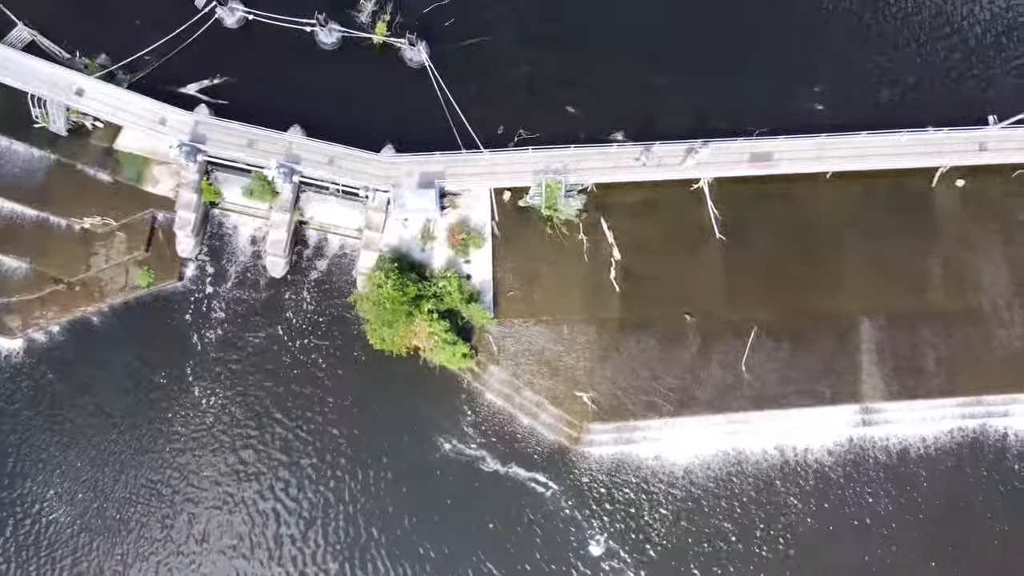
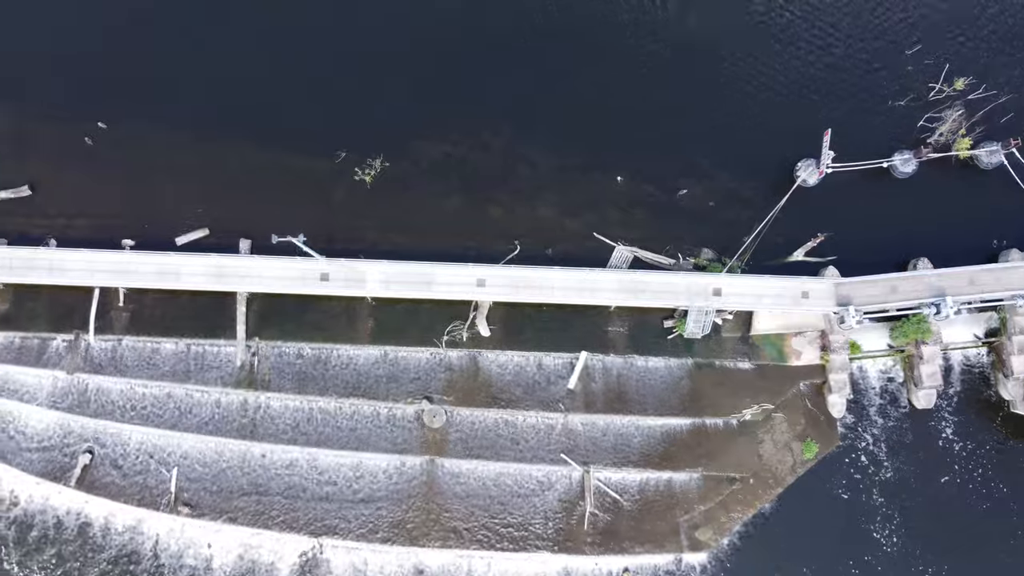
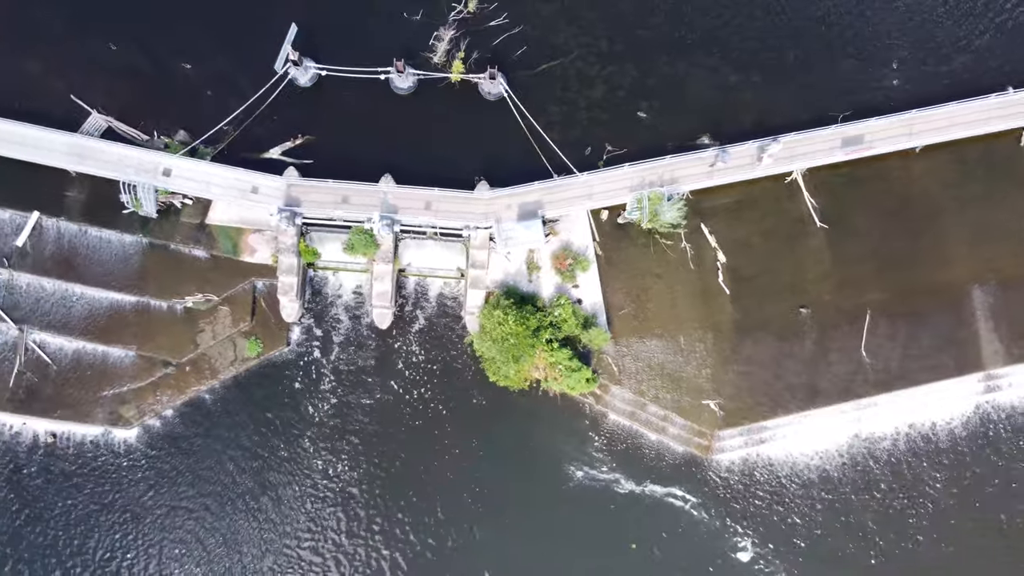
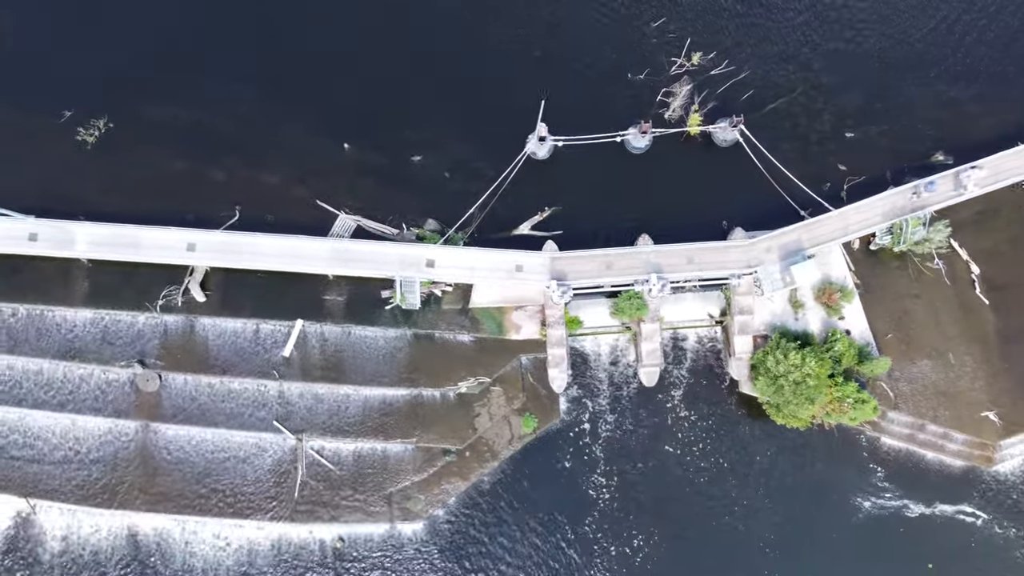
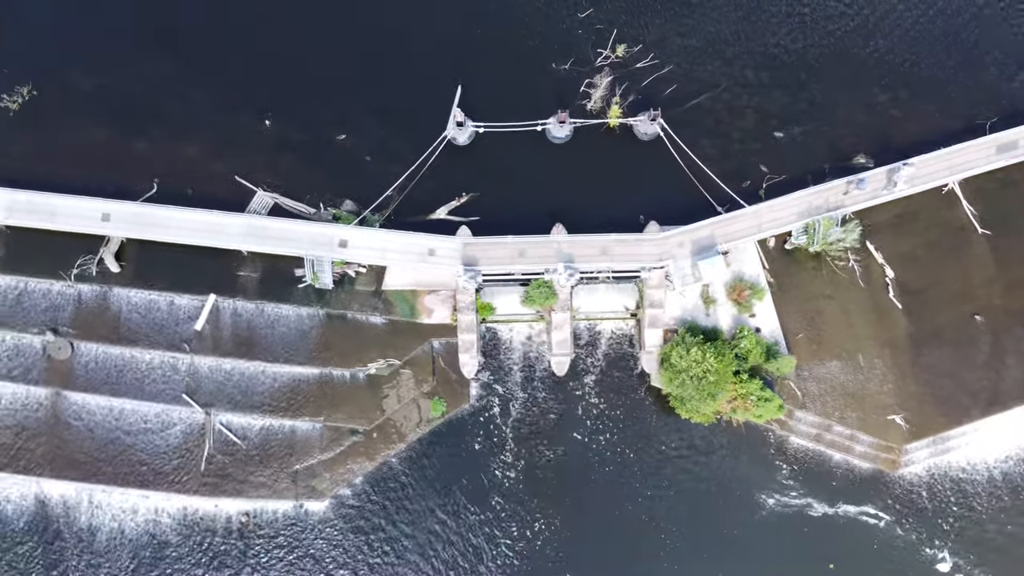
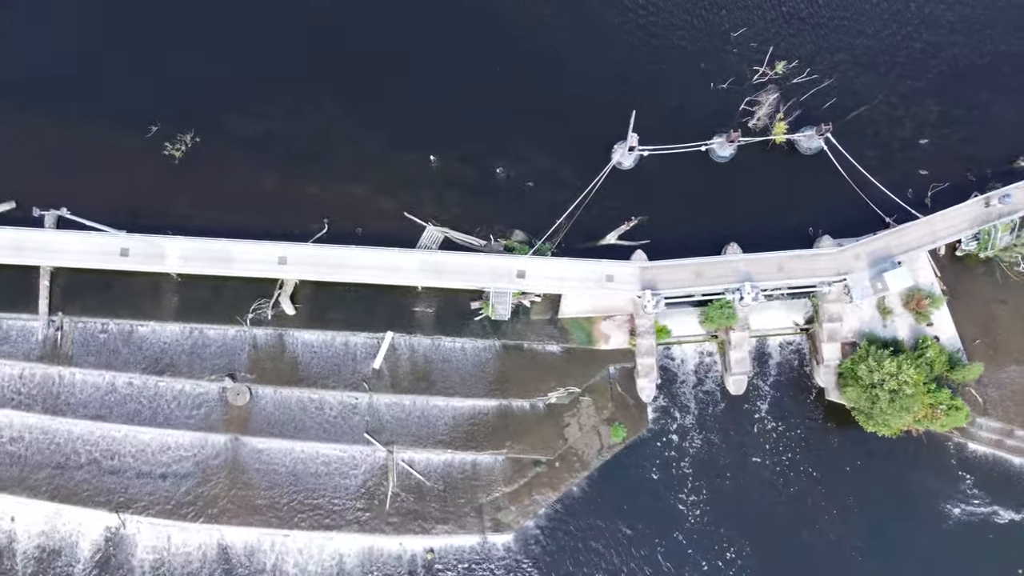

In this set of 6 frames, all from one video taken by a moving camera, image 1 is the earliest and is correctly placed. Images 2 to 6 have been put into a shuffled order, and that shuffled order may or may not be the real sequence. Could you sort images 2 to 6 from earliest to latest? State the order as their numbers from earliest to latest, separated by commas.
3, 5, 4, 6, 2
